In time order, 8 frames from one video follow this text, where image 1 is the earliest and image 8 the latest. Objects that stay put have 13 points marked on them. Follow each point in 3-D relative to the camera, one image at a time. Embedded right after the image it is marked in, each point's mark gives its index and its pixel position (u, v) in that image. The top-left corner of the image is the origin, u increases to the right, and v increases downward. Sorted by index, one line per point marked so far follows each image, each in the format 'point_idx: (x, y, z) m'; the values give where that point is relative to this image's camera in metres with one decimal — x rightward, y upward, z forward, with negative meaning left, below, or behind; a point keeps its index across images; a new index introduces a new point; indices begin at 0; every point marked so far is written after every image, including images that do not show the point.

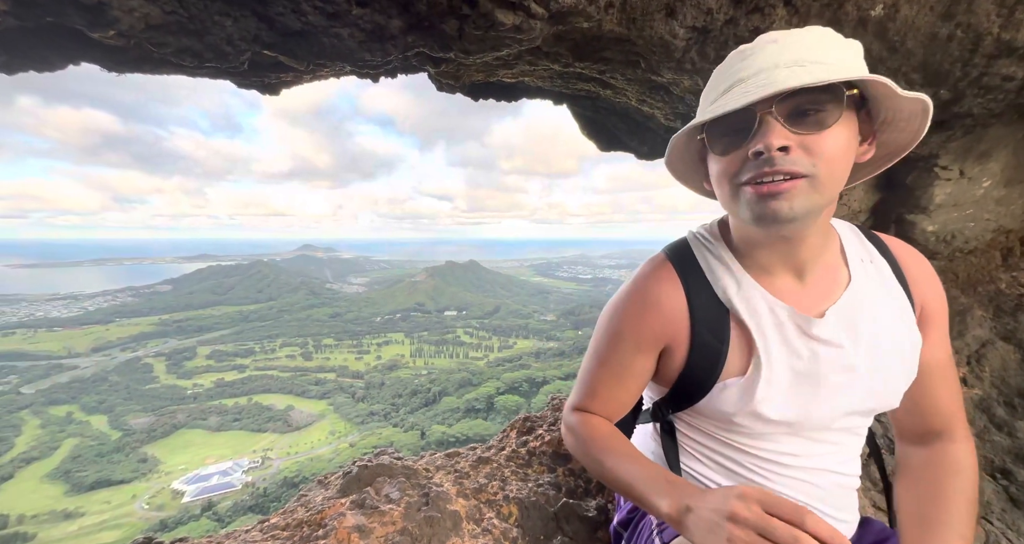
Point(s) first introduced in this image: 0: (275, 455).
0: (-9.2, -7.1, +18.0) m
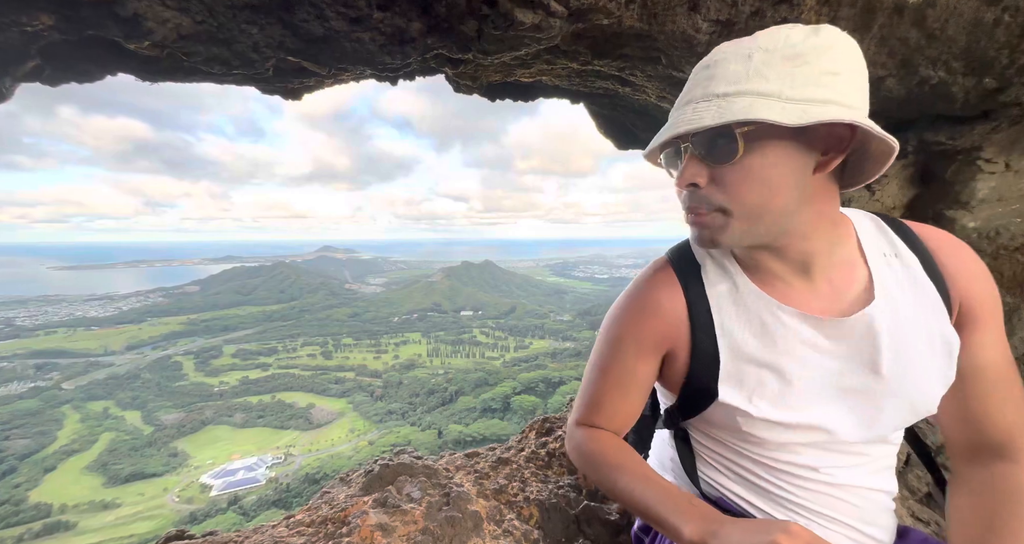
0: (-8.5, -7.1, +18.4) m
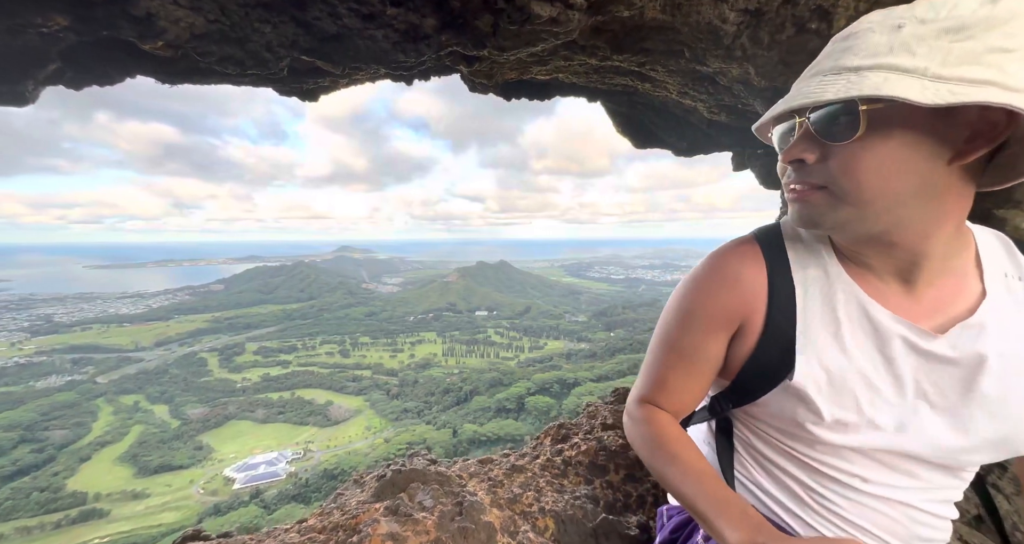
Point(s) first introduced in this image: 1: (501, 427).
0: (-7.9, -7.1, +18.5) m
1: (-0.5, -6.2, +18.2) m
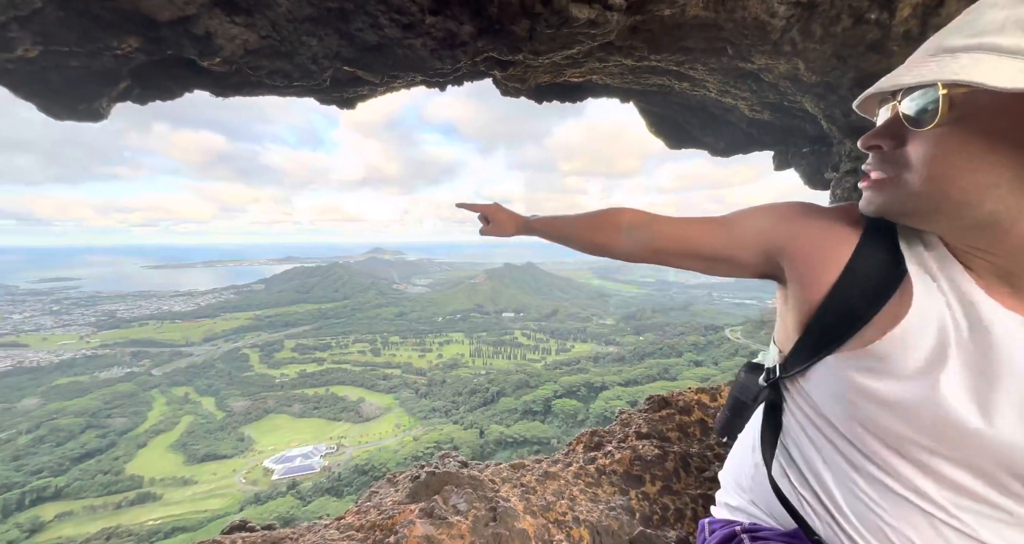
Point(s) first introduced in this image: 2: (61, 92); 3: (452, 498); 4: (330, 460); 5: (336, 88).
0: (-6.8, -7.2, +18.9) m
1: (+0.6, -6.3, +18.2) m
2: (-3.4, +1.4, +3.4) m
3: (-0.3, -1.3, +2.6) m
4: (-6.6, -6.8, +16.5) m
5: (-1.5, +1.5, +3.7) m
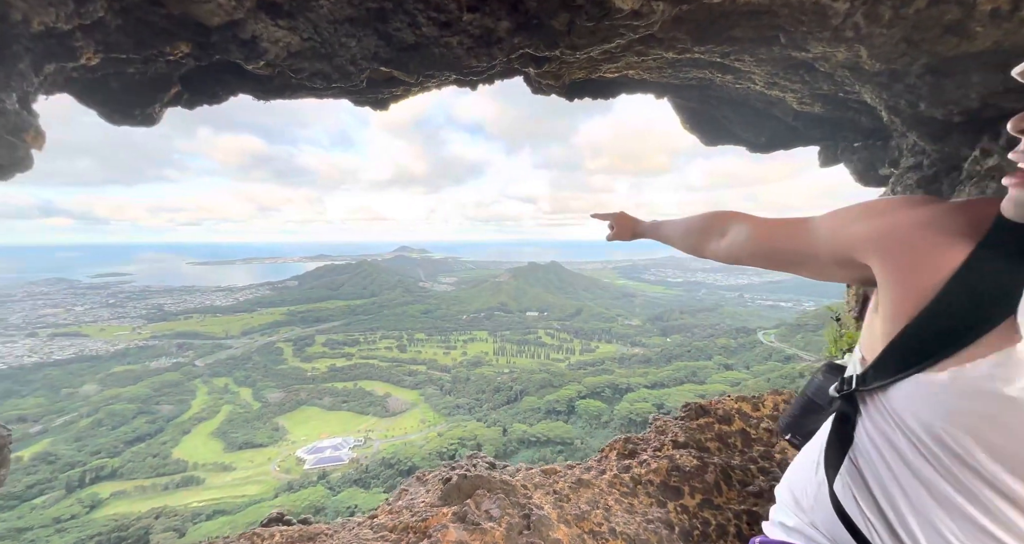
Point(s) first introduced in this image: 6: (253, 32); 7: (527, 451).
0: (-5.8, -7.1, +19.2) m
1: (+1.6, -6.3, +18.1) m
2: (-3.1, +1.4, +3.5) m
3: (-0.2, -1.3, +2.6) m
4: (-5.7, -6.7, +16.8) m
5: (-1.2, +1.5, +3.7) m
6: (-1.6, +1.5, +2.7) m
7: (+0.5, -6.4, +16.3) m
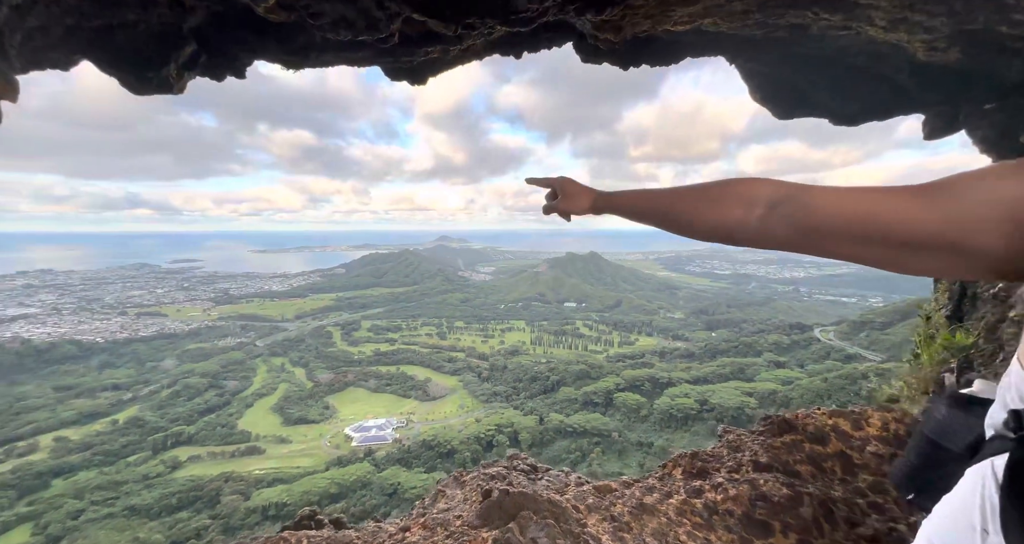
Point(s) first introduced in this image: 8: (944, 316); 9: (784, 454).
0: (-4.2, -6.6, +19.4) m
1: (+3.0, -5.9, +17.6) m
2: (-2.8, +1.5, +3.3) m
3: (+0.1, -1.2, +2.2) m
4: (-4.4, -6.3, +16.9) m
5: (-0.8, +1.6, +3.3) m
6: (-1.3, +1.6, +2.4) m
7: (+1.9, -6.1, +15.9) m
8: (+5.2, -0.5, +5.4) m
9: (+1.6, -1.1, +2.7) m
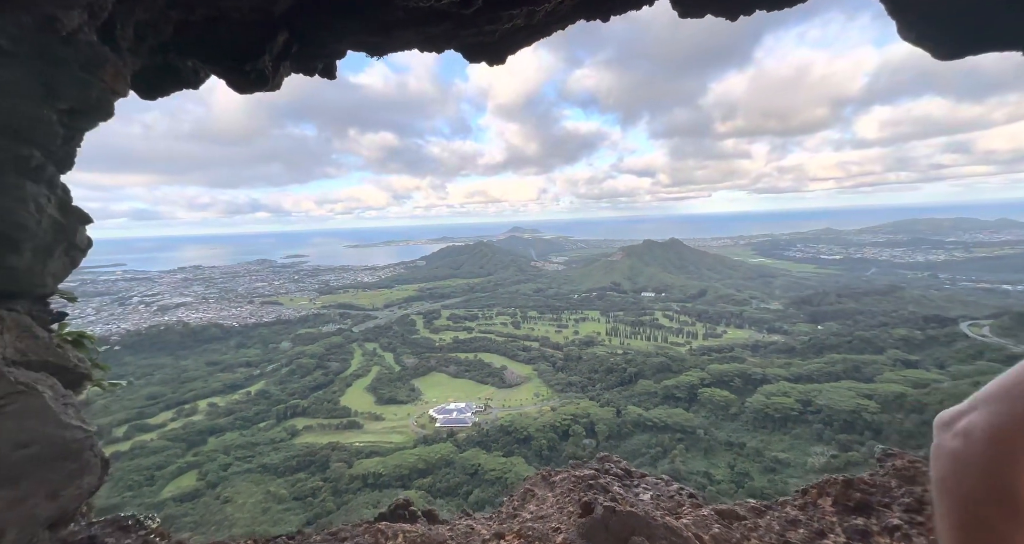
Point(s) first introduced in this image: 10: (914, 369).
0: (-0.9, -6.1, +19.1) m
1: (+6.0, -5.4, +16.2) m
2: (-2.1, +1.6, +2.9) m
3: (+0.5, -1.1, +1.3) m
4: (-1.5, -5.9, +16.7) m
5: (-0.2, +1.8, +2.6) m
6: (-0.9, +1.6, +1.7) m
7: (+4.5, -5.6, +14.7) m
8: (+6.1, -0.3, +3.7) m
9: (+2.1, -0.9, +1.6) m
10: (+15.7, -3.8, +17.8) m
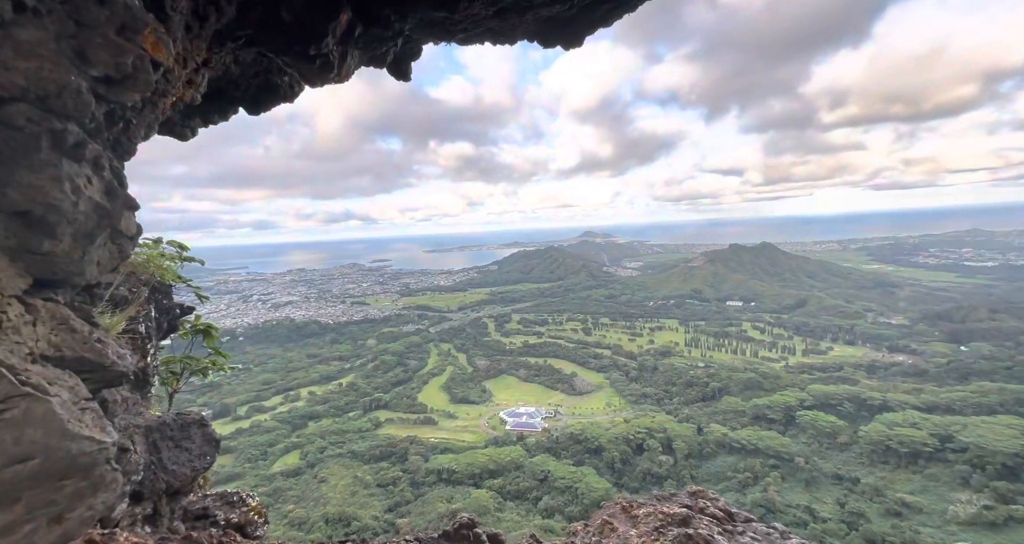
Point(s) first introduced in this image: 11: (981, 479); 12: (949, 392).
0: (+2.1, -6.3, +17.8) m
1: (+8.5, -5.7, +13.8) m
2: (-1.6, +1.6, +2.0) m
3: (+0.8, -1.2, 0.0) m
4: (+1.2, -6.1, +15.4) m
5: (+0.3, +1.7, +1.4) m
6: (-0.5, +1.6, +0.6) m
7: (+6.8, -5.9, +12.5) m
8: (+6.7, -0.4, +1.5) m
9: (+2.4, -1.0, 0.0) m
10: (+18.4, -4.1, +13.9) m
11: (+13.9, -6.1, +13.2) m
12: (+17.9, -4.9, +18.1) m
